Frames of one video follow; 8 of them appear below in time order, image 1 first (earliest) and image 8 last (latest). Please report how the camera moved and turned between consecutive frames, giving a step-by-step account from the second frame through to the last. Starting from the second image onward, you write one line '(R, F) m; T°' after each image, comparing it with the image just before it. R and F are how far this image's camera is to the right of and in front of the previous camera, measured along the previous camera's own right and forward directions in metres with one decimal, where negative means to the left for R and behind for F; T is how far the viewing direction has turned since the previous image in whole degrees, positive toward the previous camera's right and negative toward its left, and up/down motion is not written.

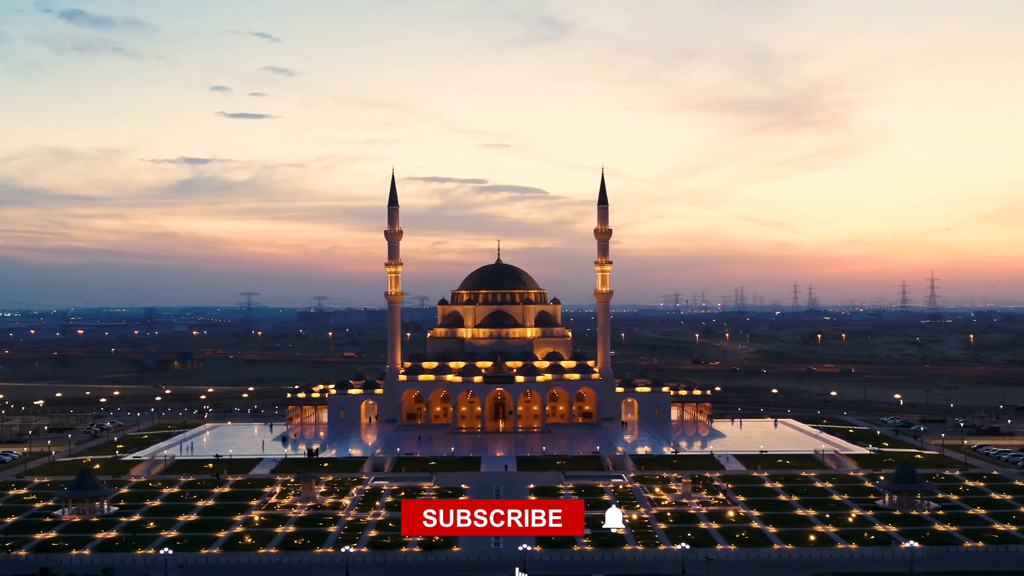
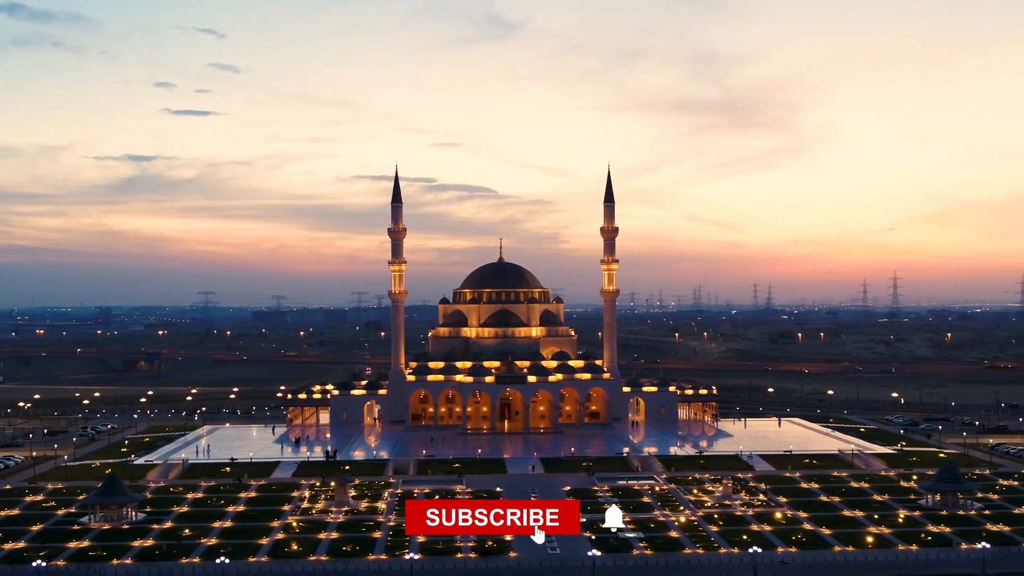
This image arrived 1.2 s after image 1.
(-2.8, +0.9) m; +2°
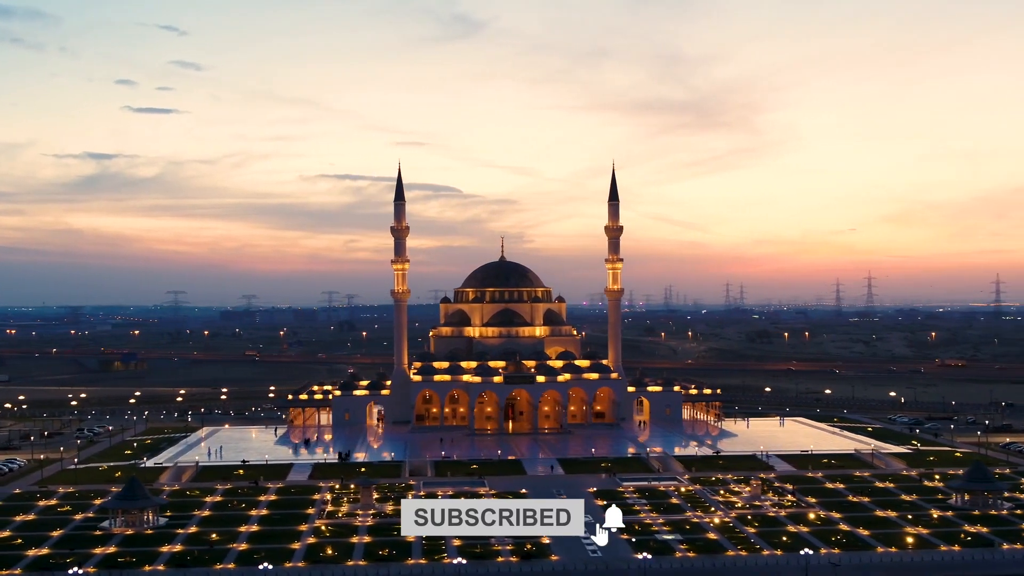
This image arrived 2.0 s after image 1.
(-1.9, +0.6) m; +1°
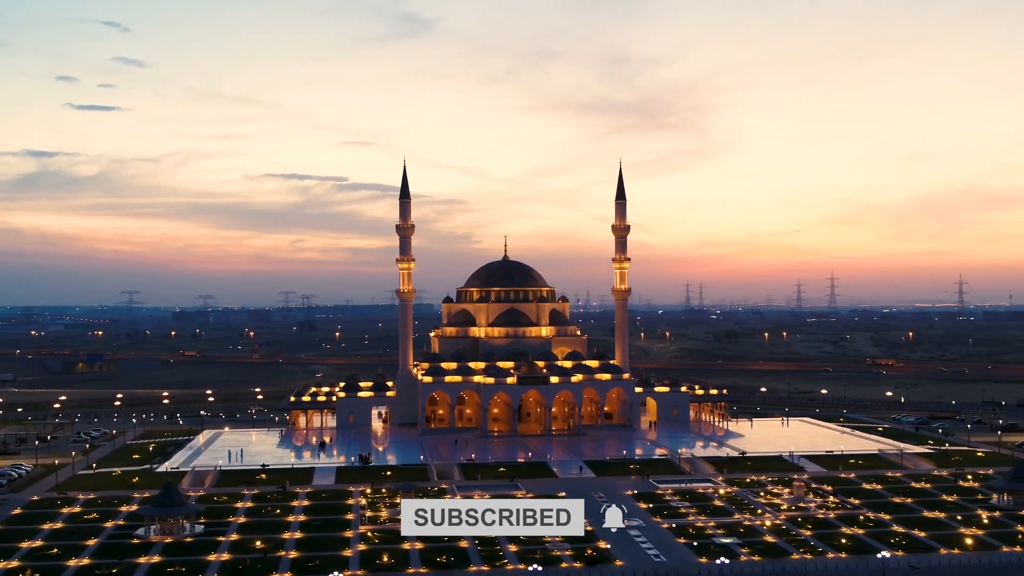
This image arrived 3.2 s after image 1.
(-2.8, +0.8) m; +2°
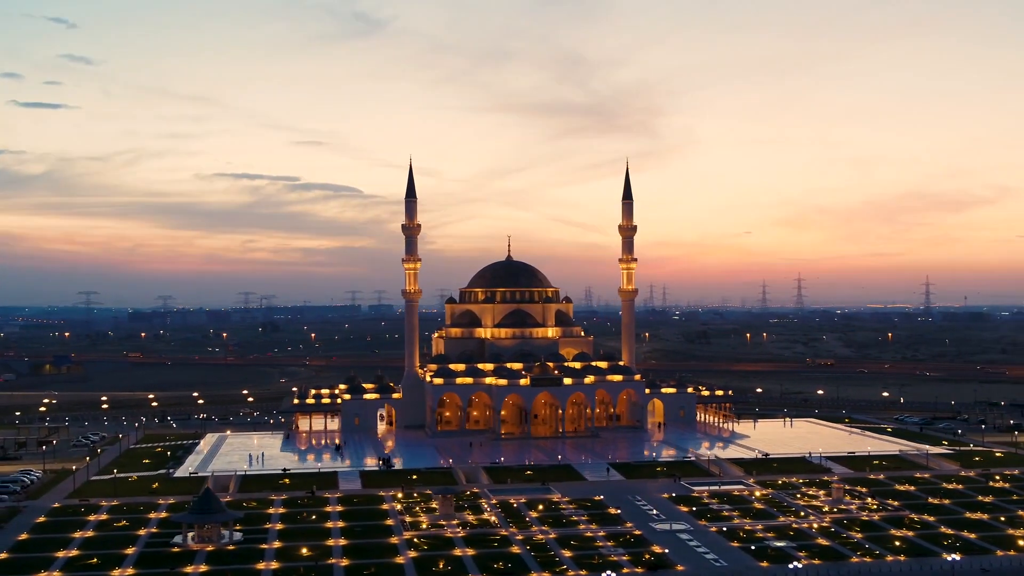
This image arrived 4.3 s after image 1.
(-2.6, +0.6) m; +2°
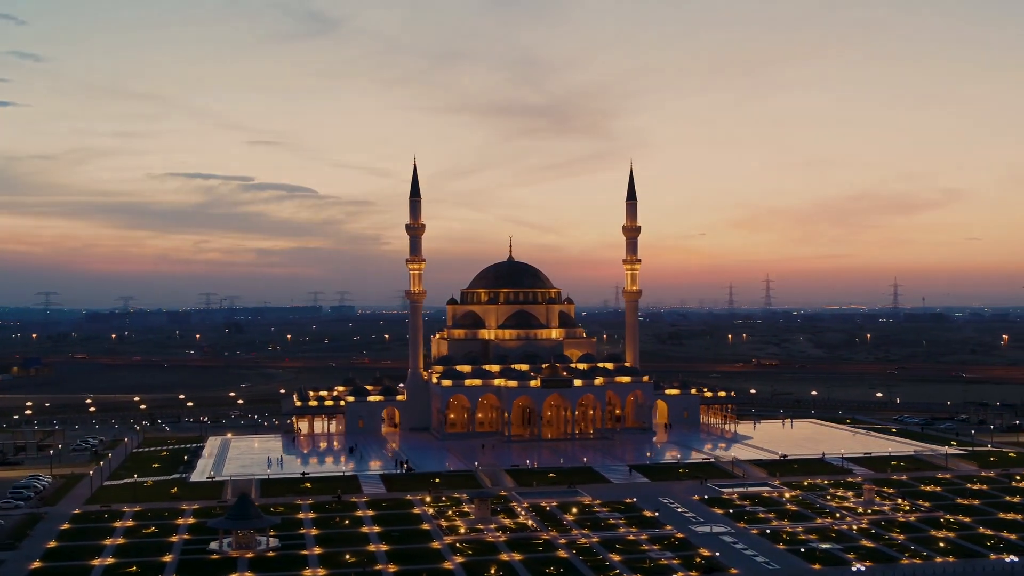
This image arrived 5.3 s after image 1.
(-2.3, +0.4) m; +2°
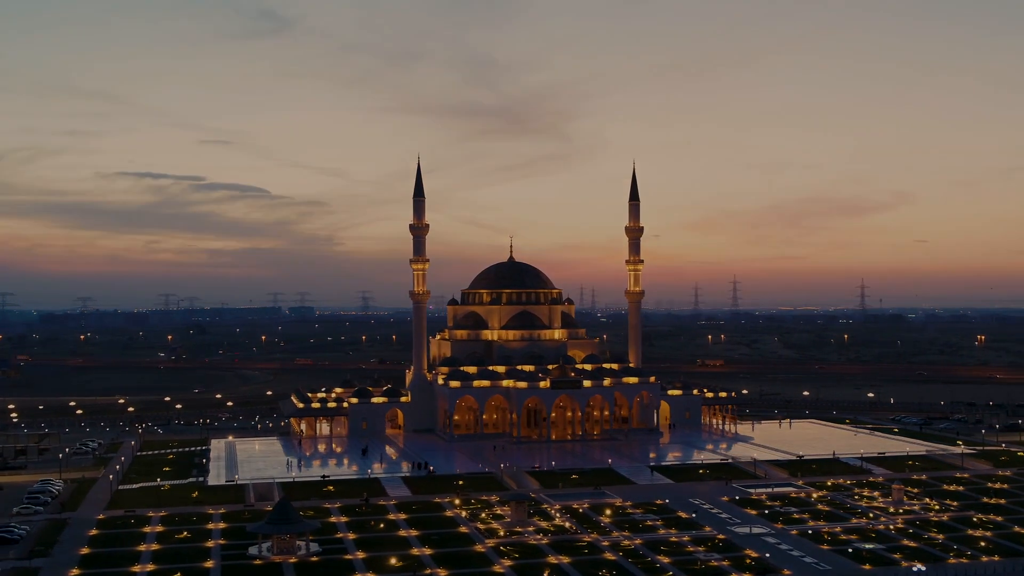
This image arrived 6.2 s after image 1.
(-2.3, +0.3) m; +2°
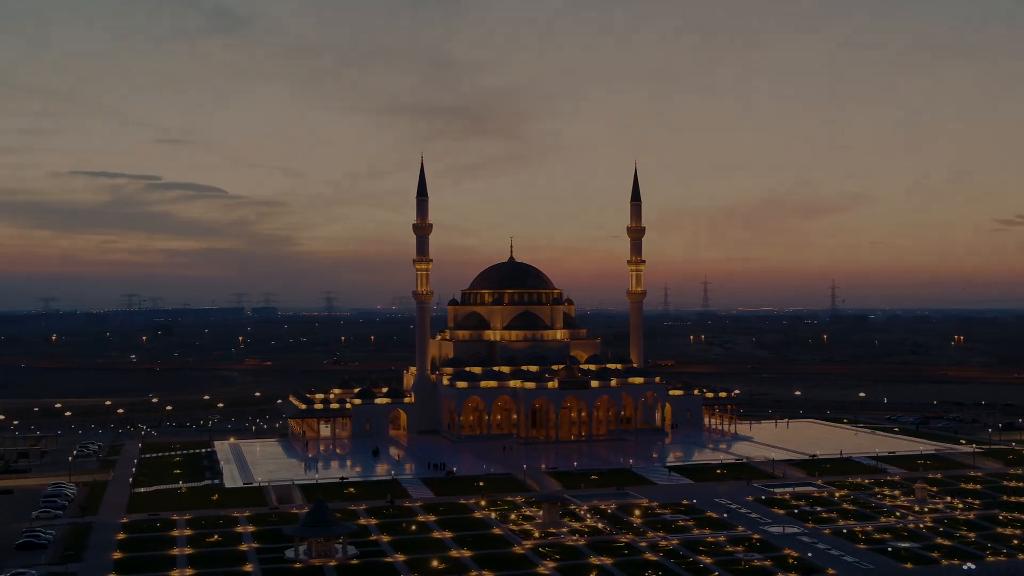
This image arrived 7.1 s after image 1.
(-2.1, +0.2) m; +2°
